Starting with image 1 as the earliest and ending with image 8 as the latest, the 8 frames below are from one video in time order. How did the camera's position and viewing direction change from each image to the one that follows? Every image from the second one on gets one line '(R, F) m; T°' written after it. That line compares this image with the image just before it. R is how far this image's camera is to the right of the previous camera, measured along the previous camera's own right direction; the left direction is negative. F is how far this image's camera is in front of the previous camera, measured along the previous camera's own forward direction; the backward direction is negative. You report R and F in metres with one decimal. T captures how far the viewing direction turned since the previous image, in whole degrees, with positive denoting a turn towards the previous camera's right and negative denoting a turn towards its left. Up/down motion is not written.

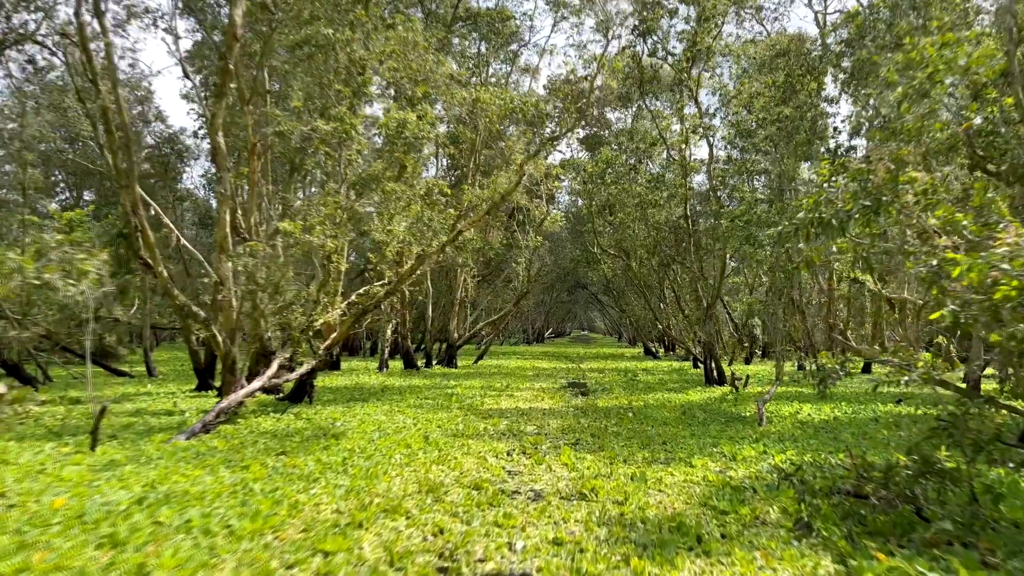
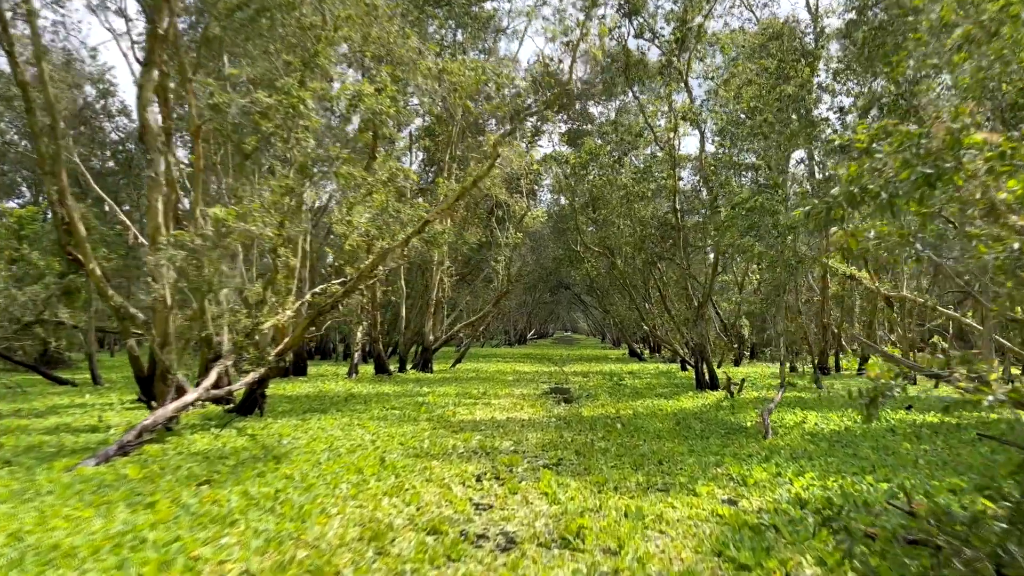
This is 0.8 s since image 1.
(+0.1, +1.4) m; +1°
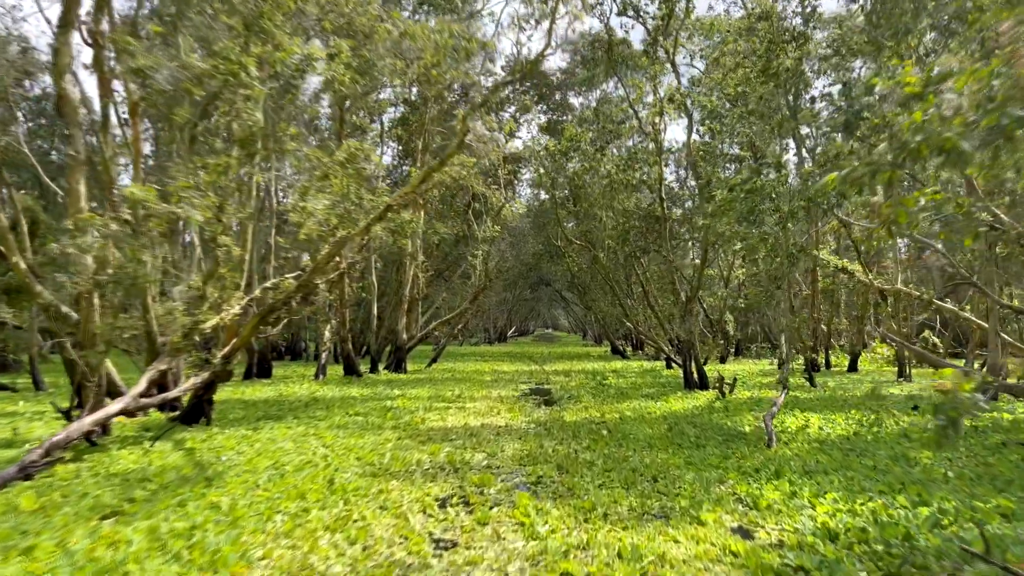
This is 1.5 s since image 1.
(+0.1, +1.2) m; +1°
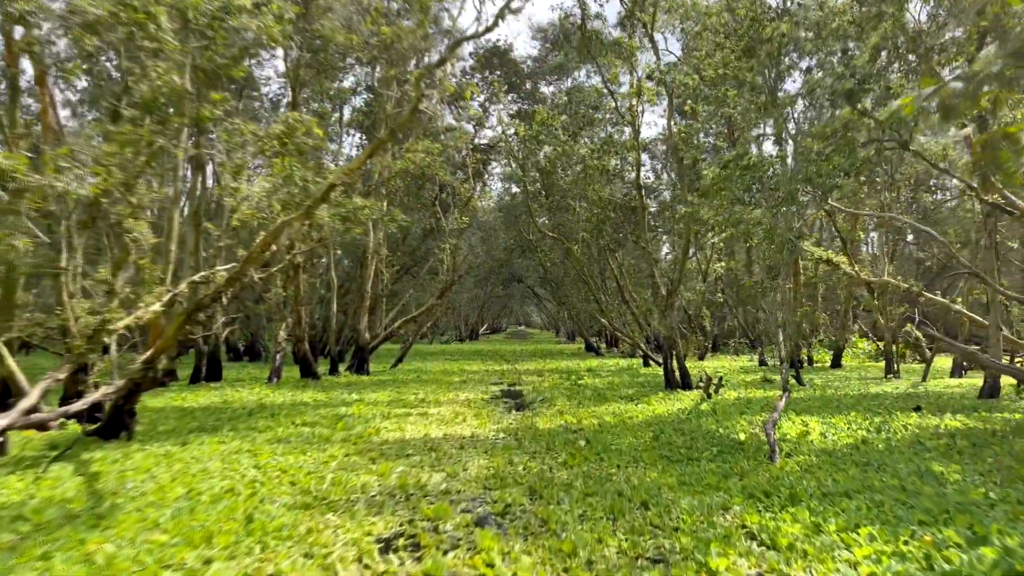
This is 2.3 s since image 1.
(+0.1, +1.3) m; +2°
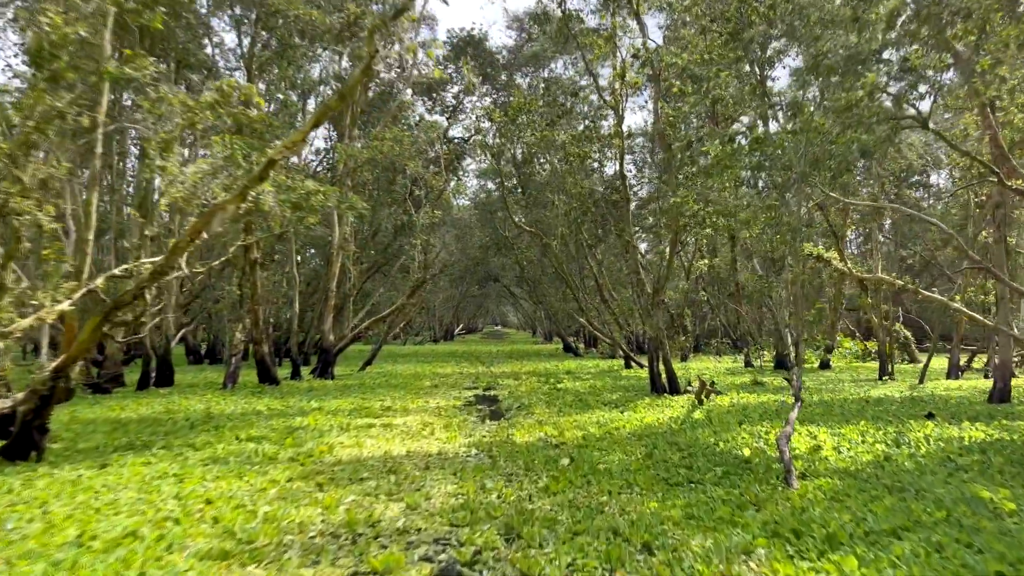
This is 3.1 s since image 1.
(0.0, +1.3) m; +2°
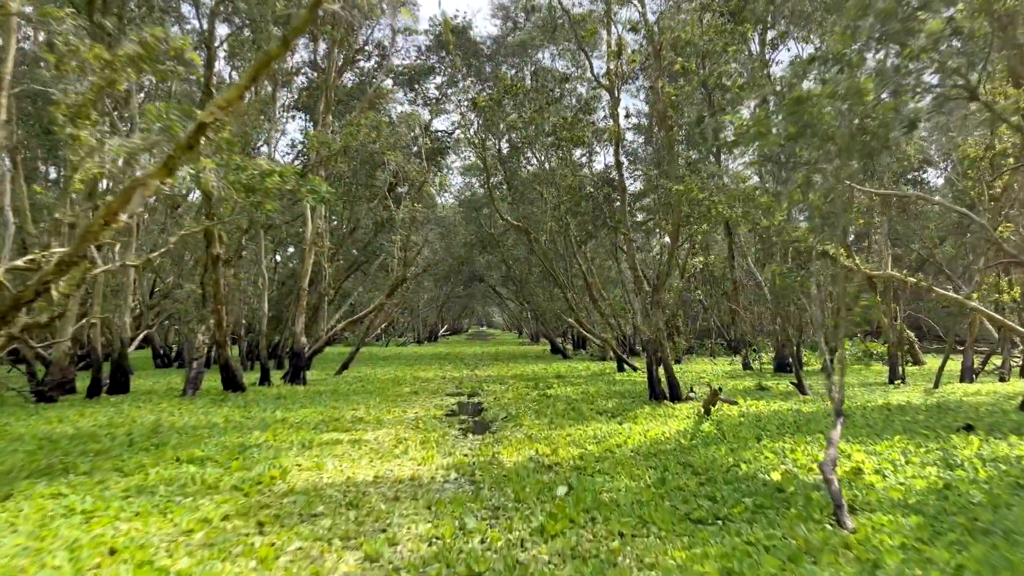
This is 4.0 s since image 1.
(0.0, +1.4) m; +1°
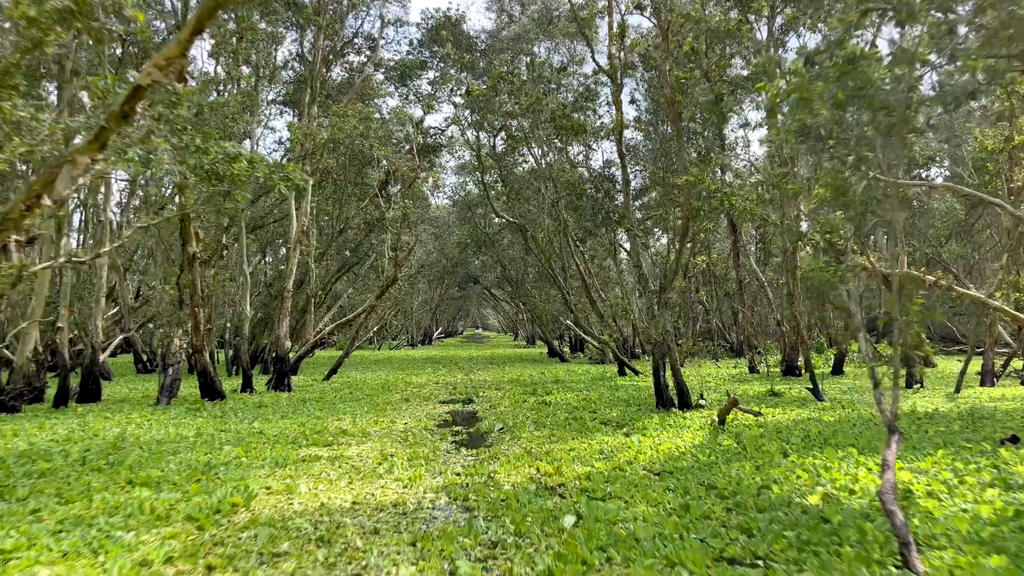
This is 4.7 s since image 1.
(0.0, +1.0) m; 0°
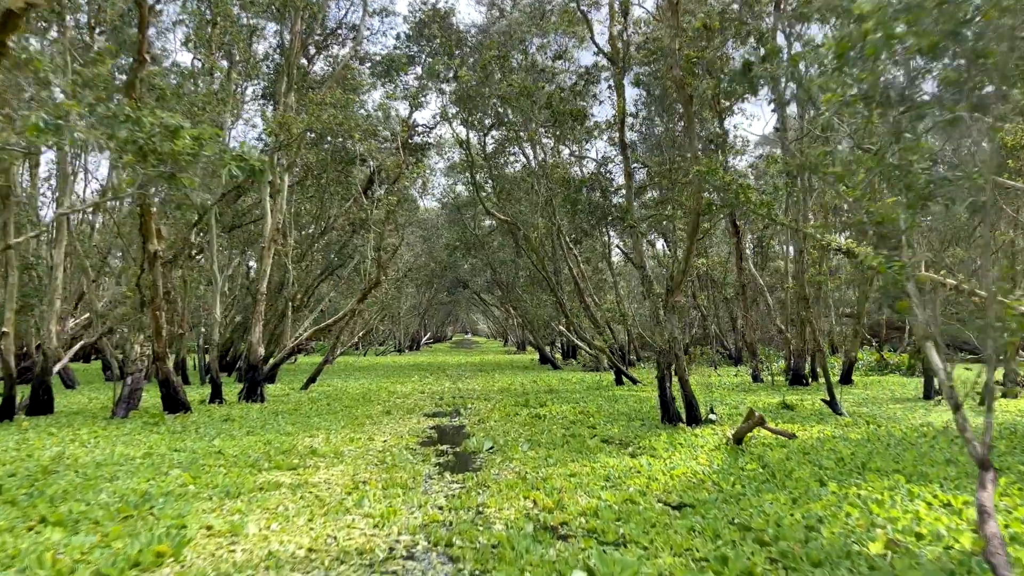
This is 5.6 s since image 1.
(0.0, +1.2) m; +1°
